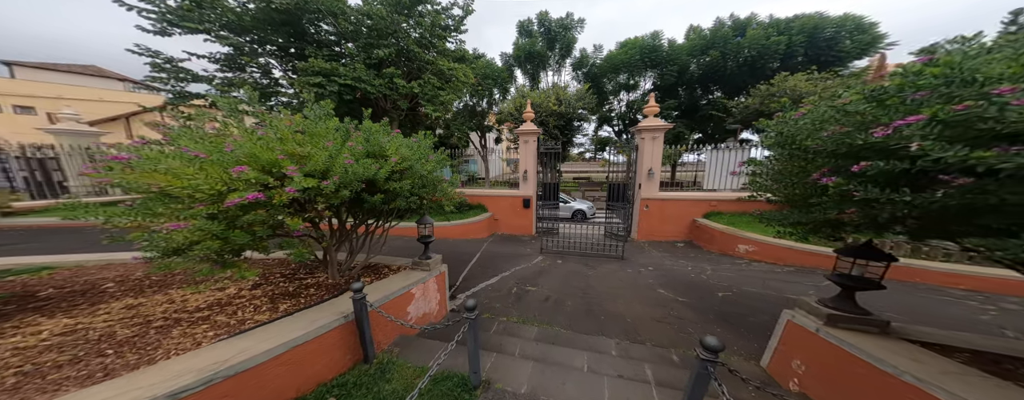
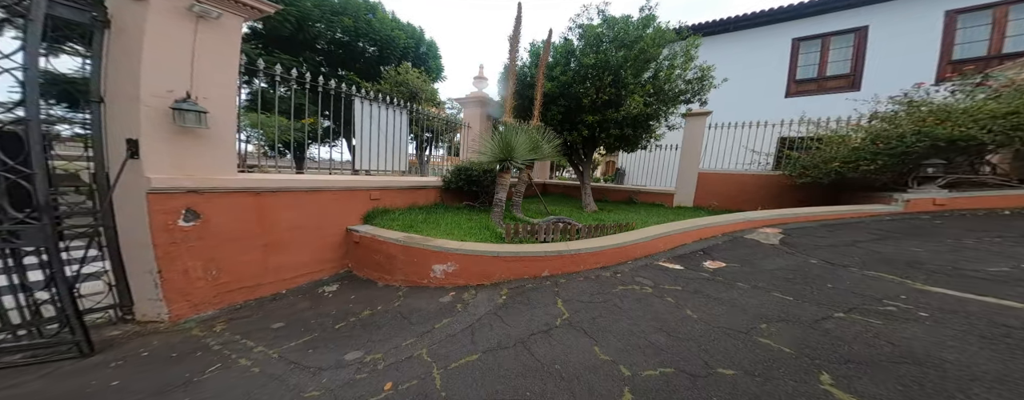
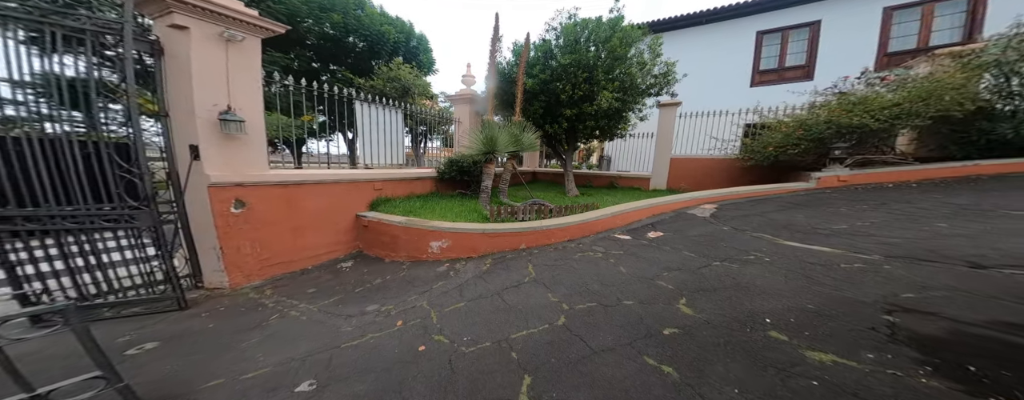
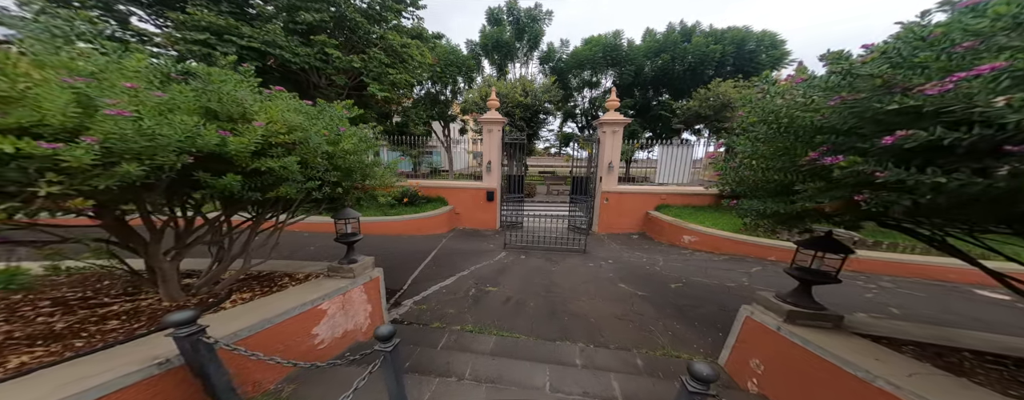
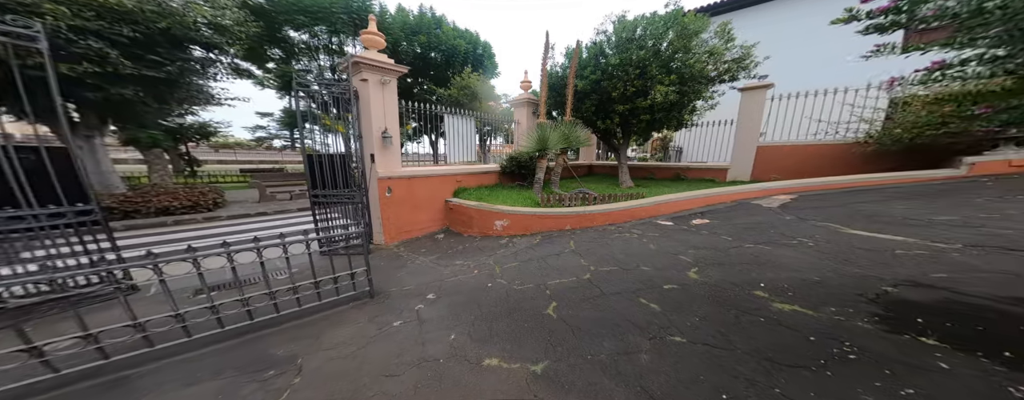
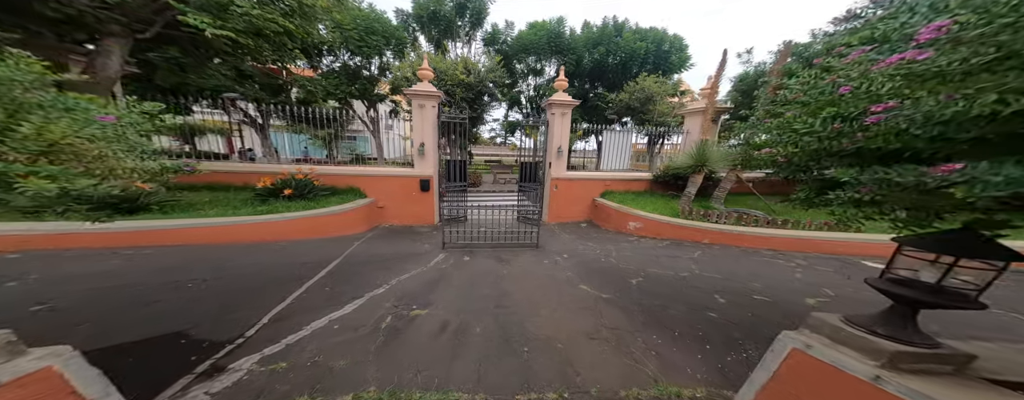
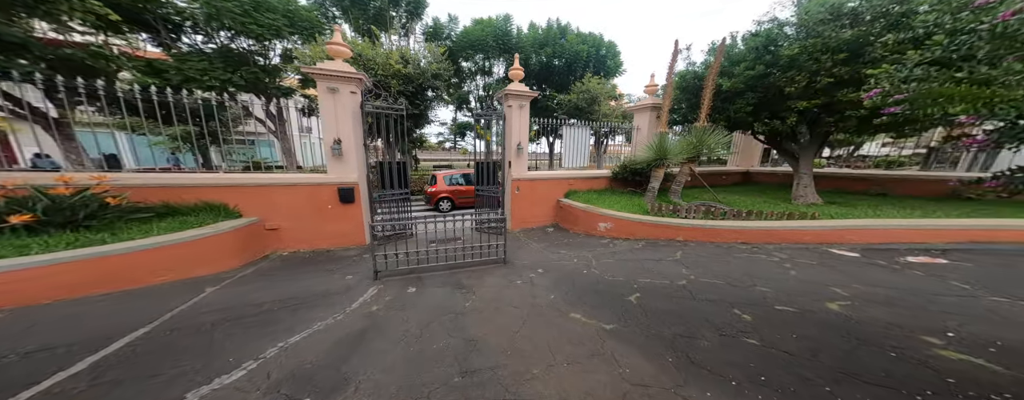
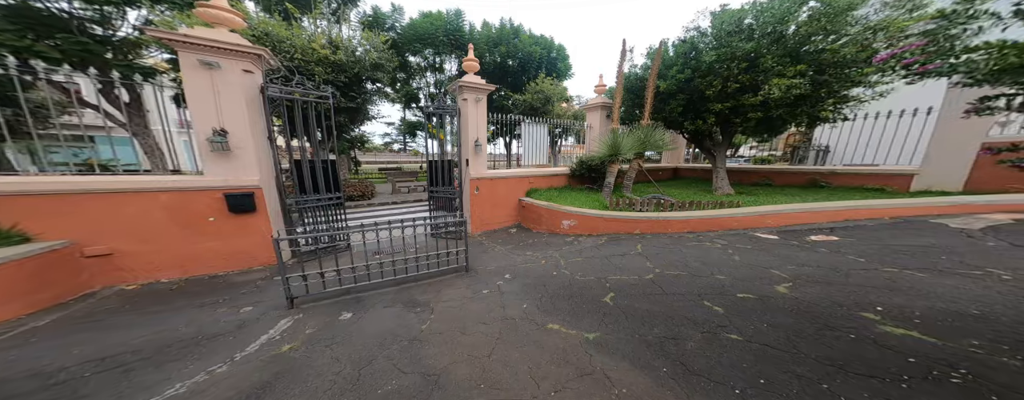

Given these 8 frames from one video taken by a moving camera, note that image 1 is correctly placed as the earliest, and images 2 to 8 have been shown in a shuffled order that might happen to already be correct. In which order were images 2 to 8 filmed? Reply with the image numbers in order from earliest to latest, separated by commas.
4, 6, 7, 8, 5, 3, 2
